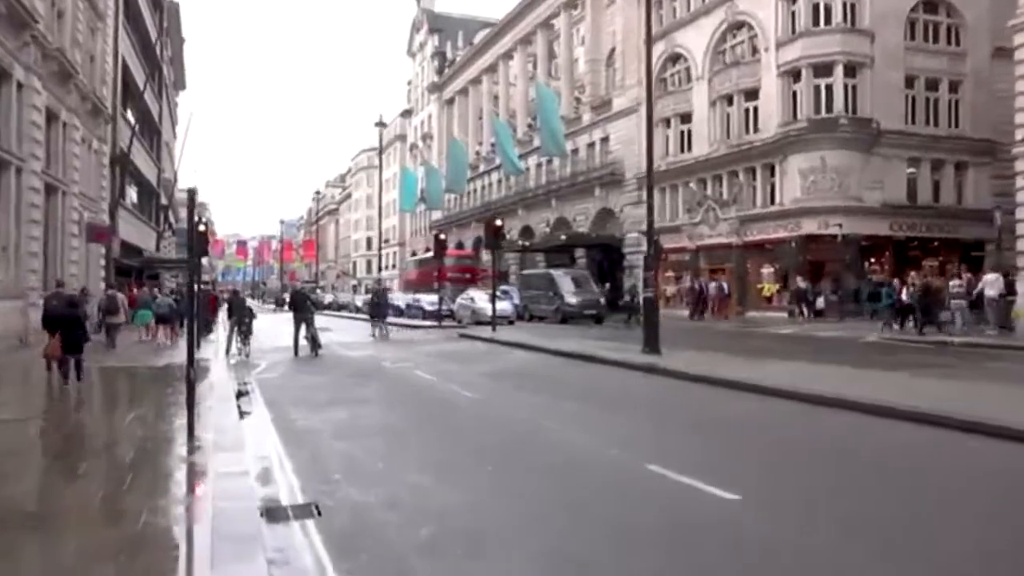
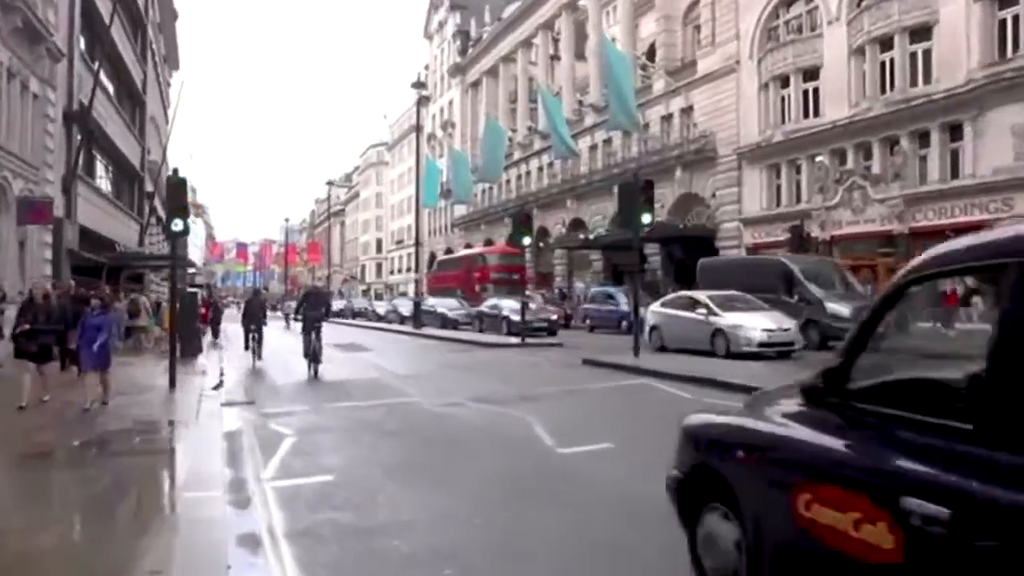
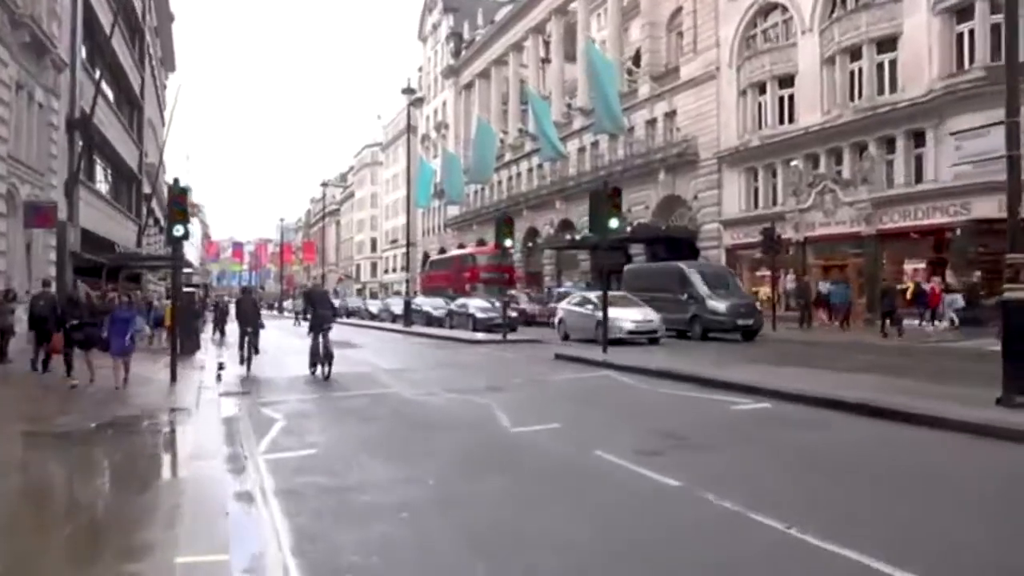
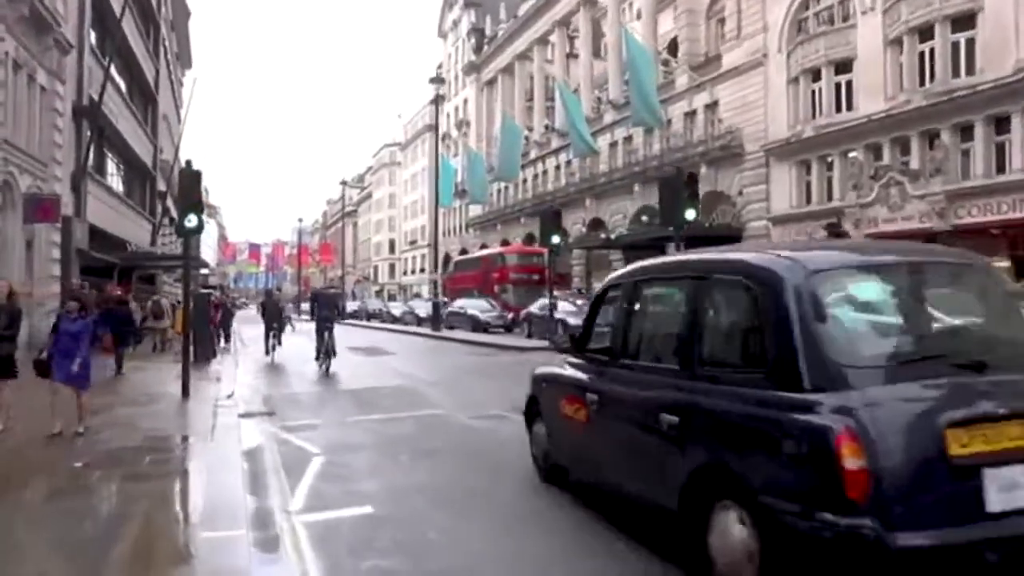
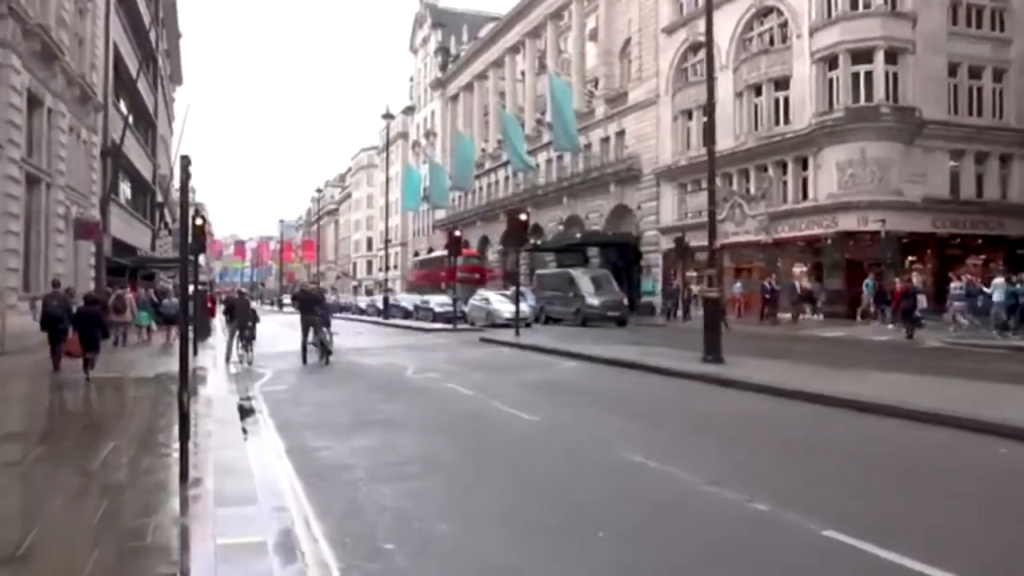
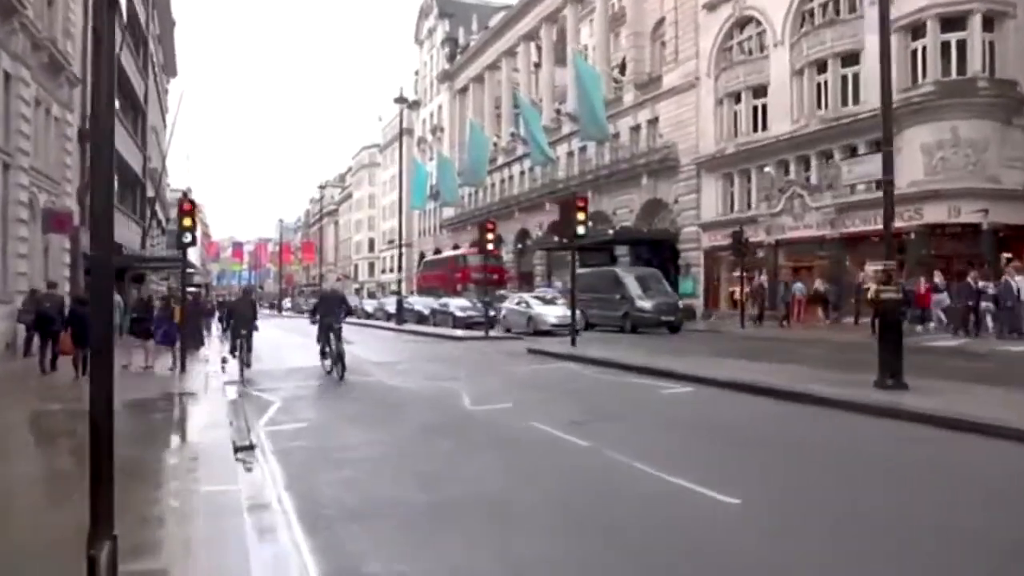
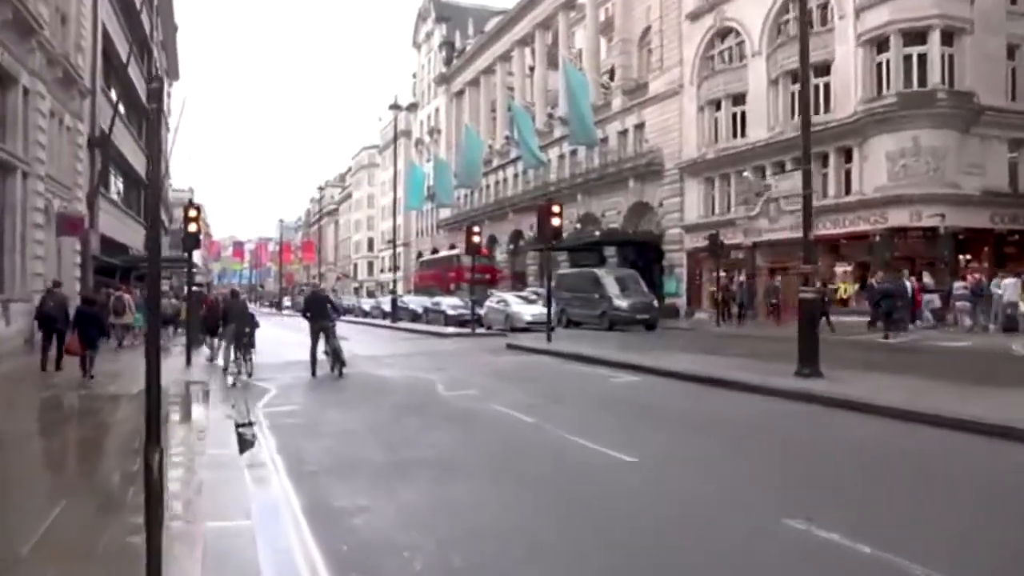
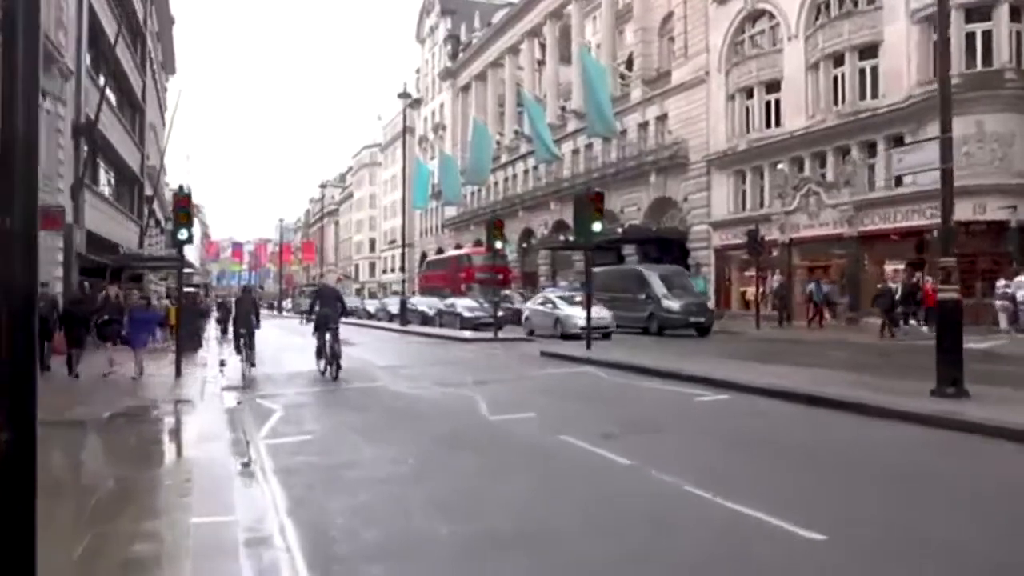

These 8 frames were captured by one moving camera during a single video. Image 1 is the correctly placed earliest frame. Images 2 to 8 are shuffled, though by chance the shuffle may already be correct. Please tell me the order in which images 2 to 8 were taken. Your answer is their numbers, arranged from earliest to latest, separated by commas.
5, 7, 6, 8, 3, 2, 4
